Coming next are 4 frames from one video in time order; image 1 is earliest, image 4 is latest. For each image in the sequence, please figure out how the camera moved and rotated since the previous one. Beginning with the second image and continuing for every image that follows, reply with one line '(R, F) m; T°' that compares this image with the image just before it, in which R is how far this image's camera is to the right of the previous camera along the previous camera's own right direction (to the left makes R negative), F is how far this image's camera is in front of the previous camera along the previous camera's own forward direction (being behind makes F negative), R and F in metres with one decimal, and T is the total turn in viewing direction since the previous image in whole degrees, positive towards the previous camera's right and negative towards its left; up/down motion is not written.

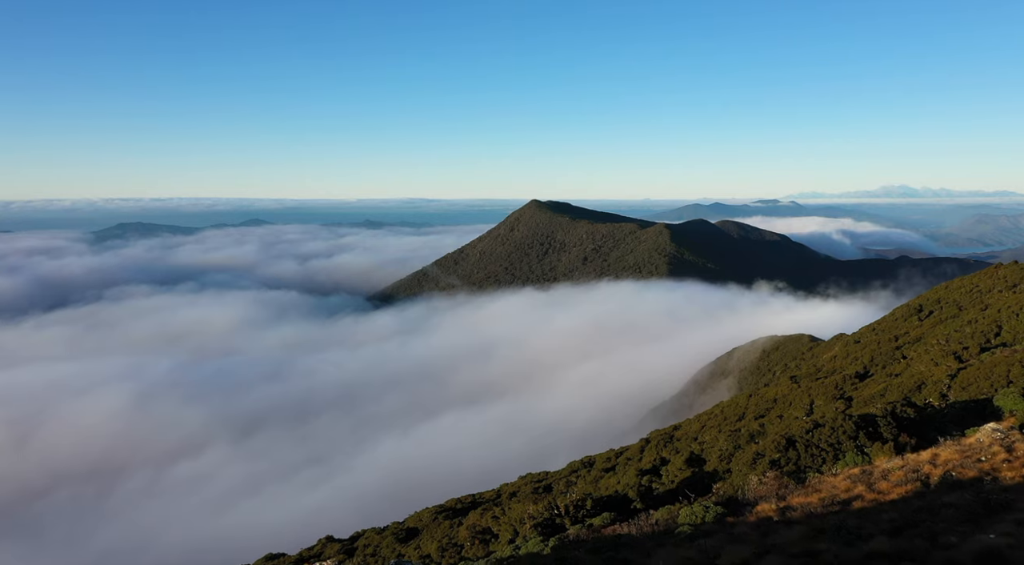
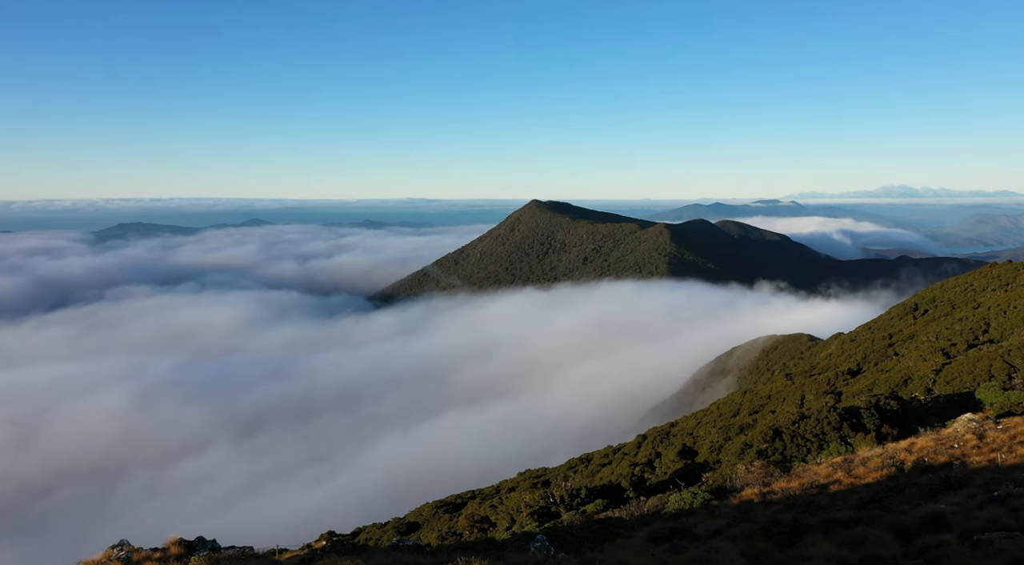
(+0.2, -1.3) m; 0°
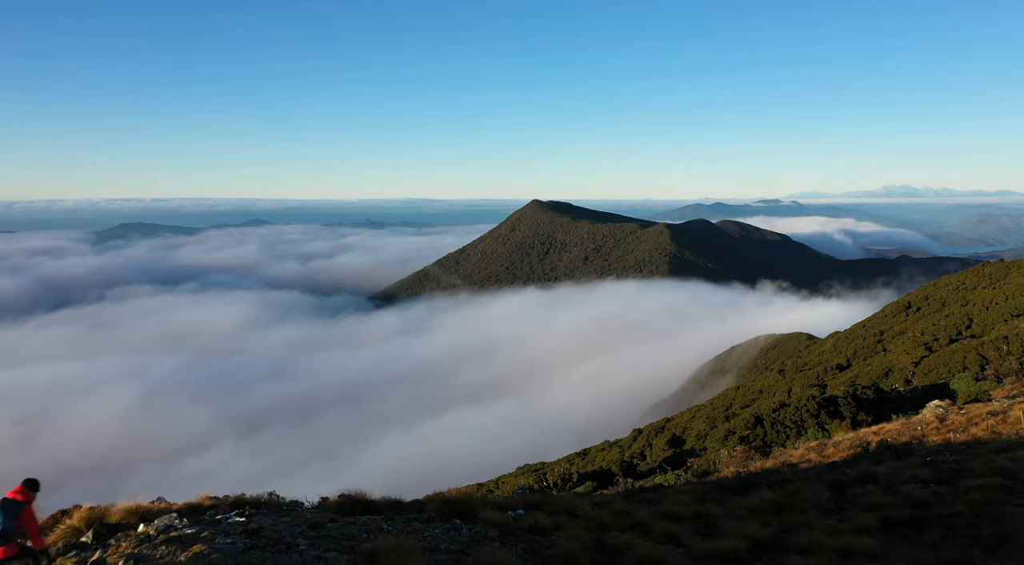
(+0.3, -1.9) m; 0°
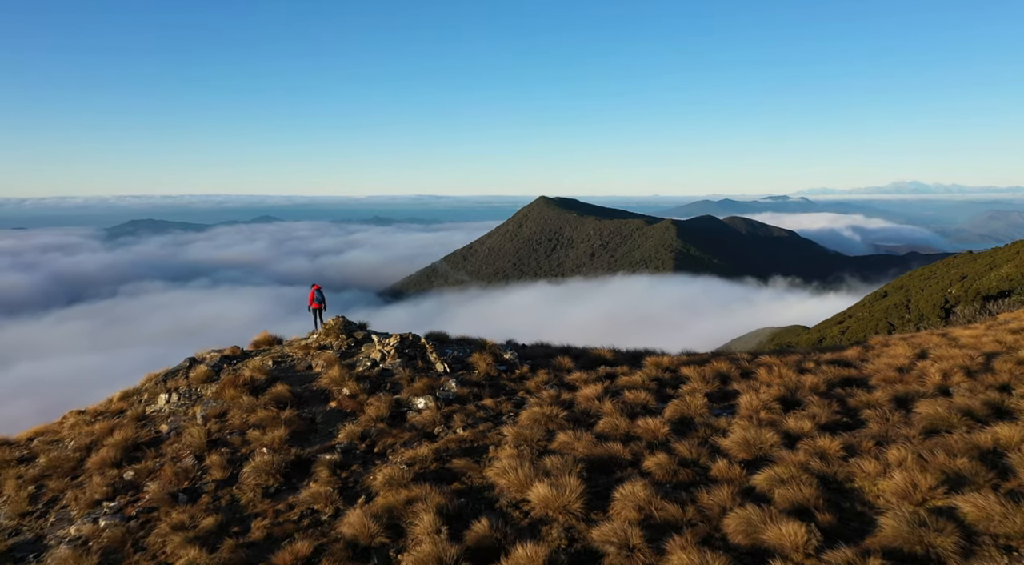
(+0.9, -9.9) m; -1°
